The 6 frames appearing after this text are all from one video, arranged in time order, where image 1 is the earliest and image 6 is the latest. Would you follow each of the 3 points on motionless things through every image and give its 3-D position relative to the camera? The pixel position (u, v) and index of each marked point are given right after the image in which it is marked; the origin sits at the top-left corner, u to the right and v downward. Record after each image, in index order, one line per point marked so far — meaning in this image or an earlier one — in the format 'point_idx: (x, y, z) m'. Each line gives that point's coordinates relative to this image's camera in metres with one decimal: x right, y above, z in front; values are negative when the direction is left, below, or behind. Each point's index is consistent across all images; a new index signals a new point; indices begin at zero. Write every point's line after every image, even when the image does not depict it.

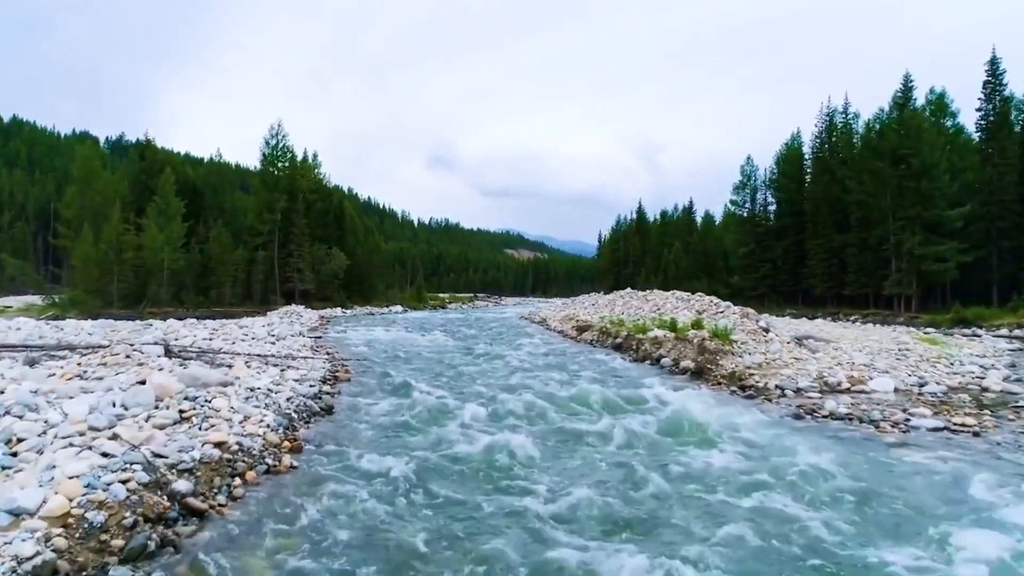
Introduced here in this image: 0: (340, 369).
0: (-4.4, -2.1, +14.5) m
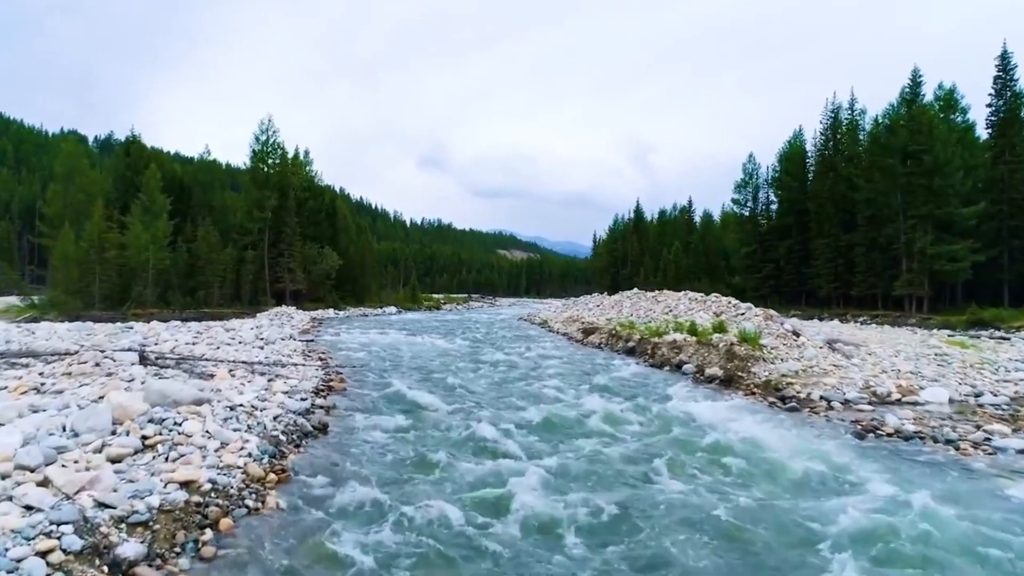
0: (-4.1, -2.1, +13.1) m
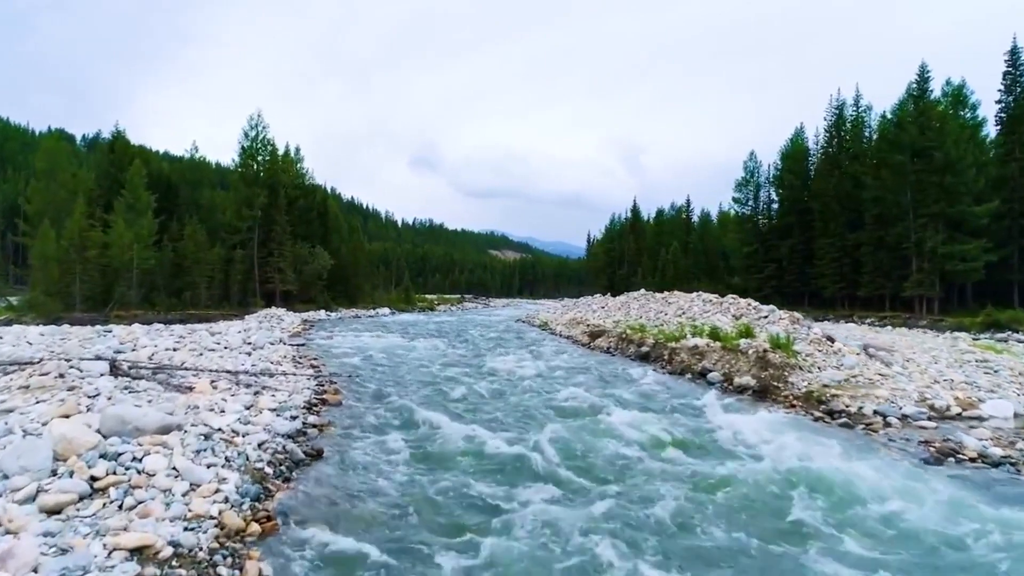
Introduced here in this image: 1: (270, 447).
0: (-3.8, -2.1, +11.8) m
1: (-3.0, -2.0, +7.1) m
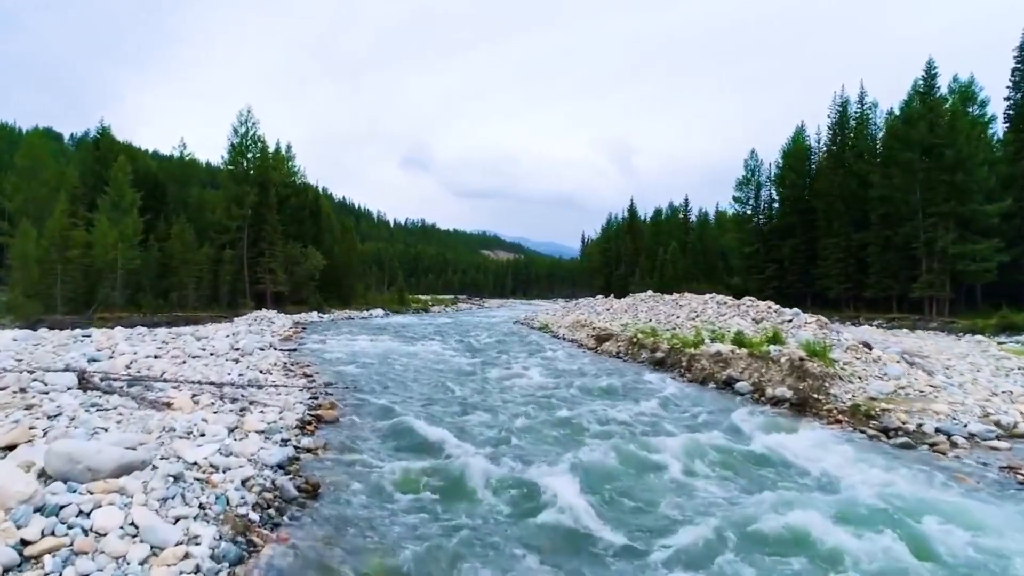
0: (-3.5, -2.2, +10.6) m
1: (-2.7, -2.1, +5.9) m
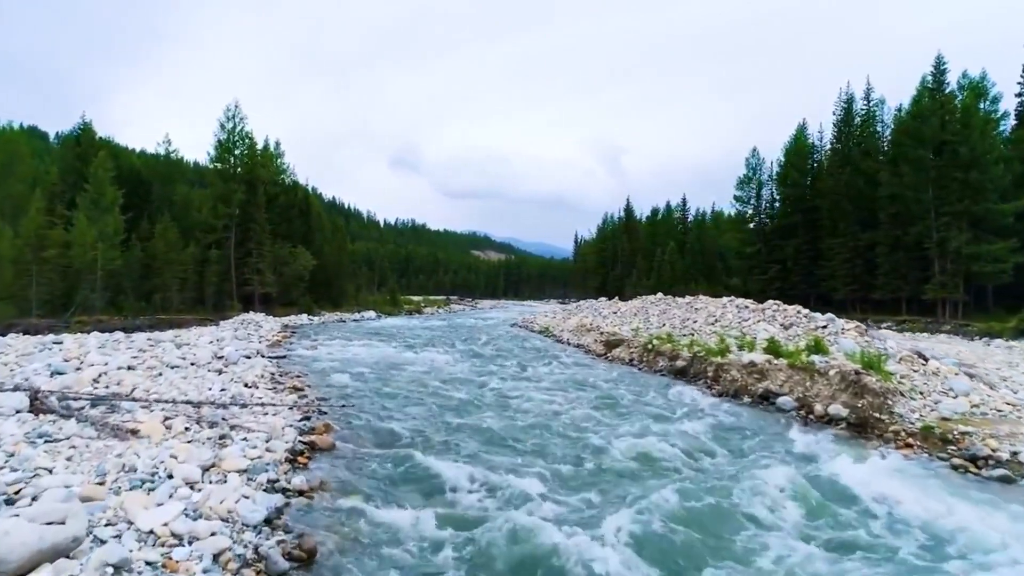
0: (-3.1, -2.3, +9.1) m
1: (-2.2, -2.1, +4.5) m
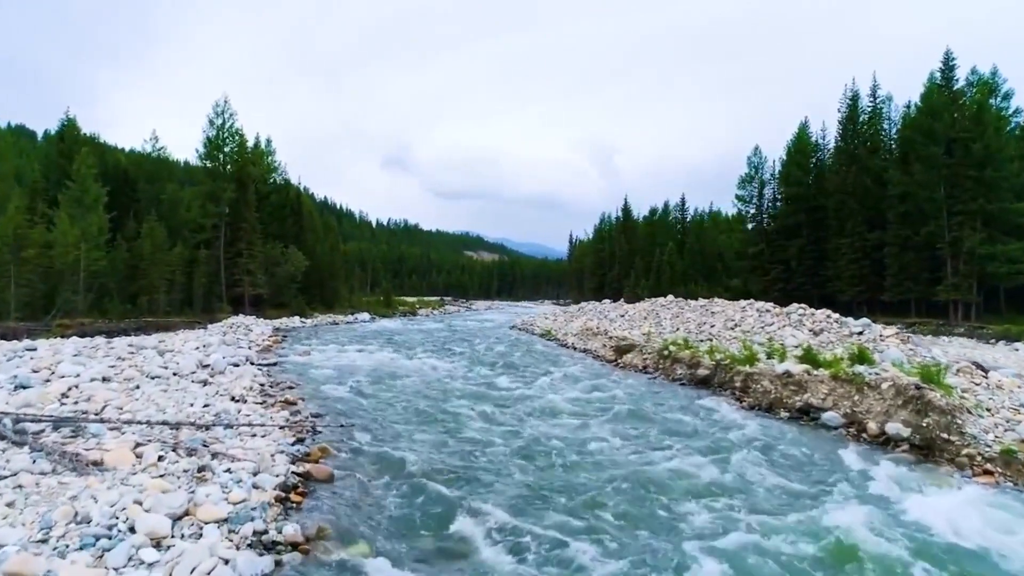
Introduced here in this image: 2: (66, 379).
0: (-2.8, -2.3, +7.9) m
1: (-1.8, -2.2, +3.3) m
2: (-9.8, -2.0, +12.5) m
